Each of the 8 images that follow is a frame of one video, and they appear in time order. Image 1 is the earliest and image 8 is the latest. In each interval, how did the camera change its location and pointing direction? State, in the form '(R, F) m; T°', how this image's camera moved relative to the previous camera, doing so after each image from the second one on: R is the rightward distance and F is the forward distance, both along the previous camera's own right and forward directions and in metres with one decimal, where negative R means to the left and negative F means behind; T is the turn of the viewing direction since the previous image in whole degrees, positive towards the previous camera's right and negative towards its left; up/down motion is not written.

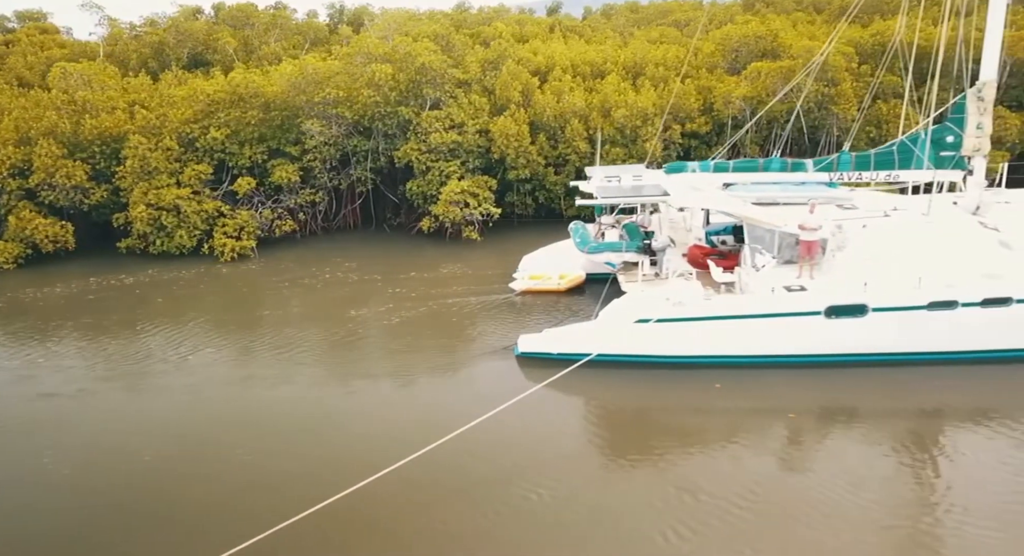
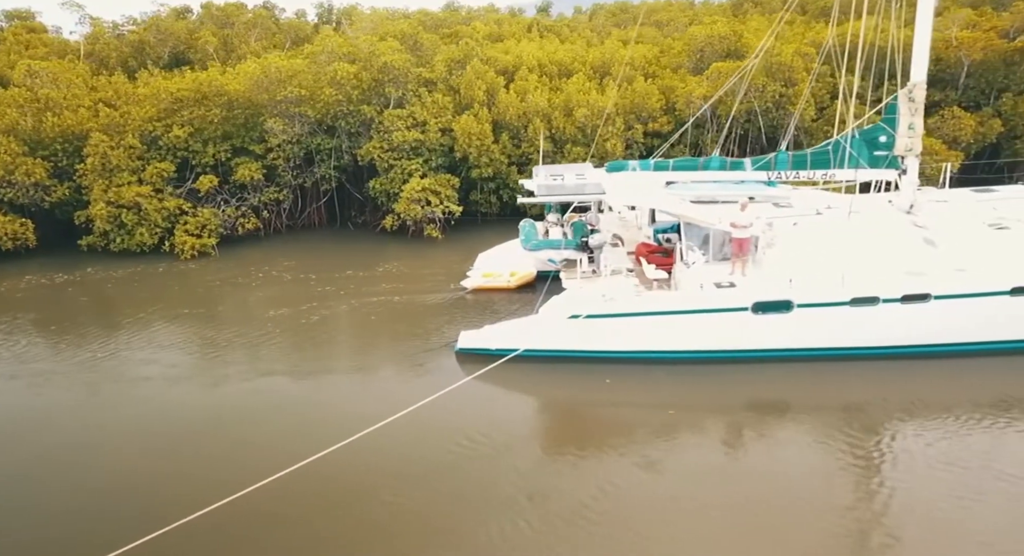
(+0.9, -0.1) m; 0°
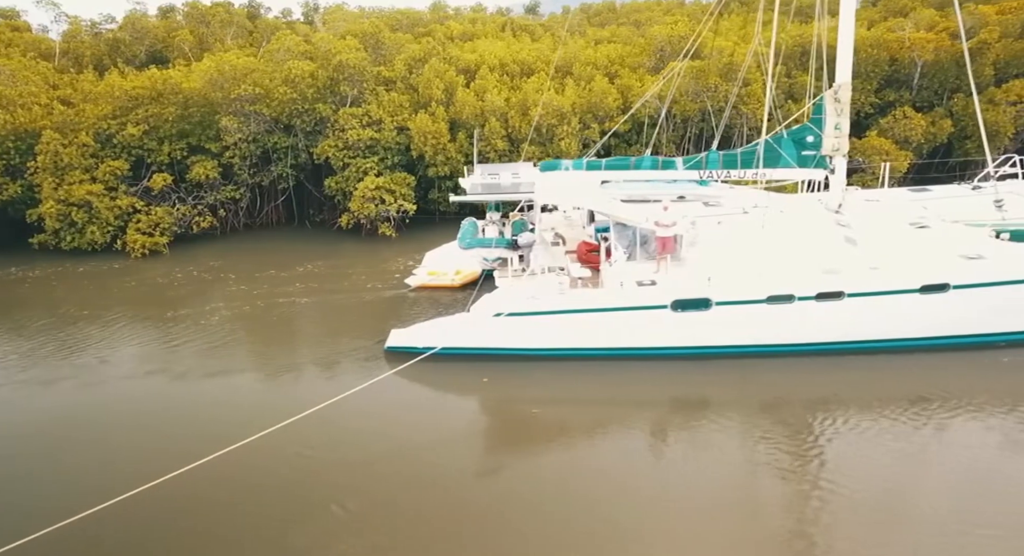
(+1.1, -0.1) m; +1°
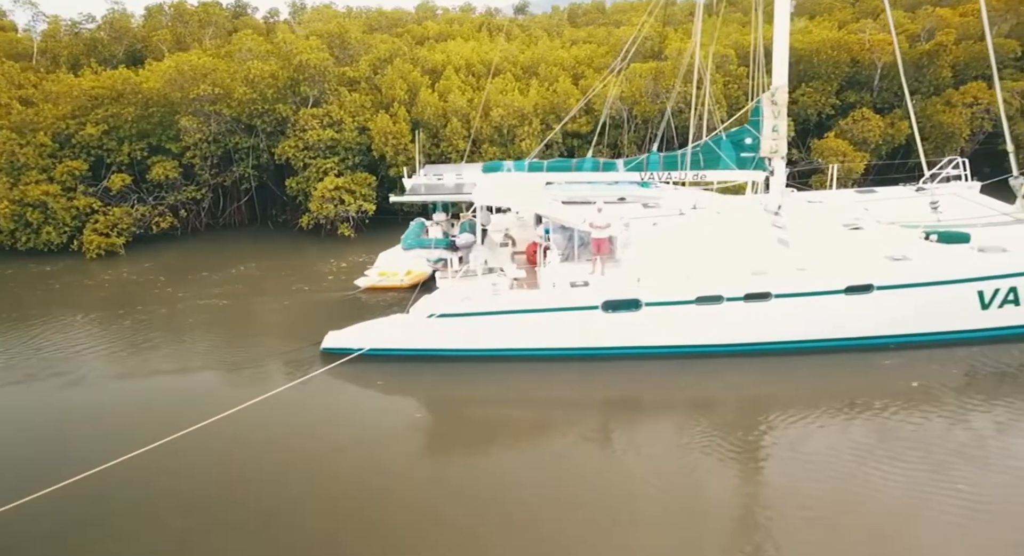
(+0.9, 0.0) m; +1°
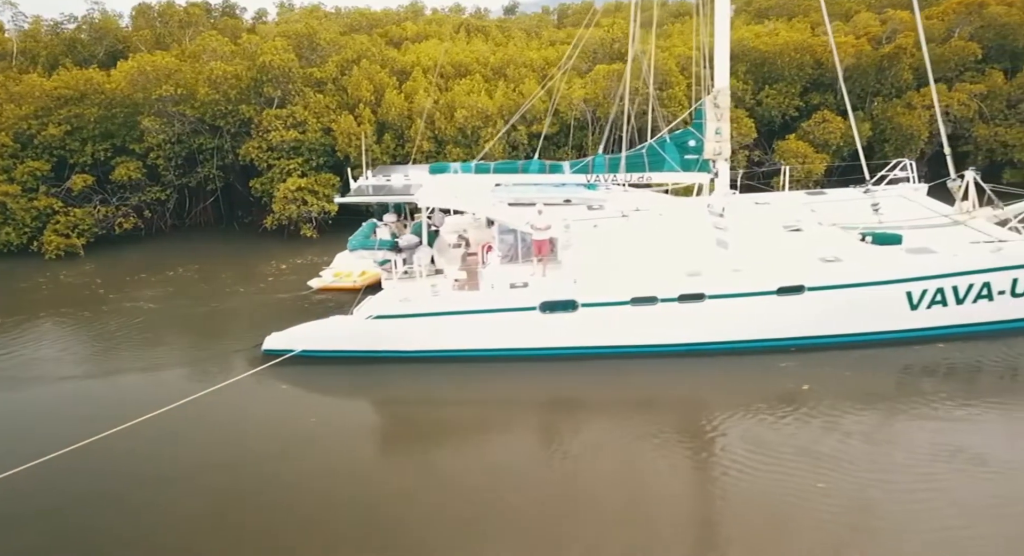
(+0.9, -0.1) m; 0°
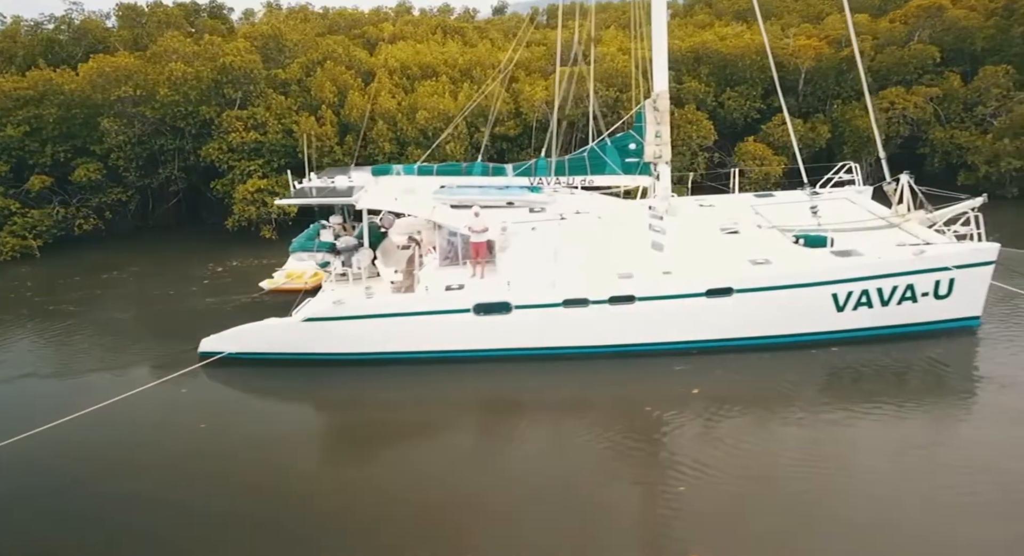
(+0.9, -0.1) m; +1°
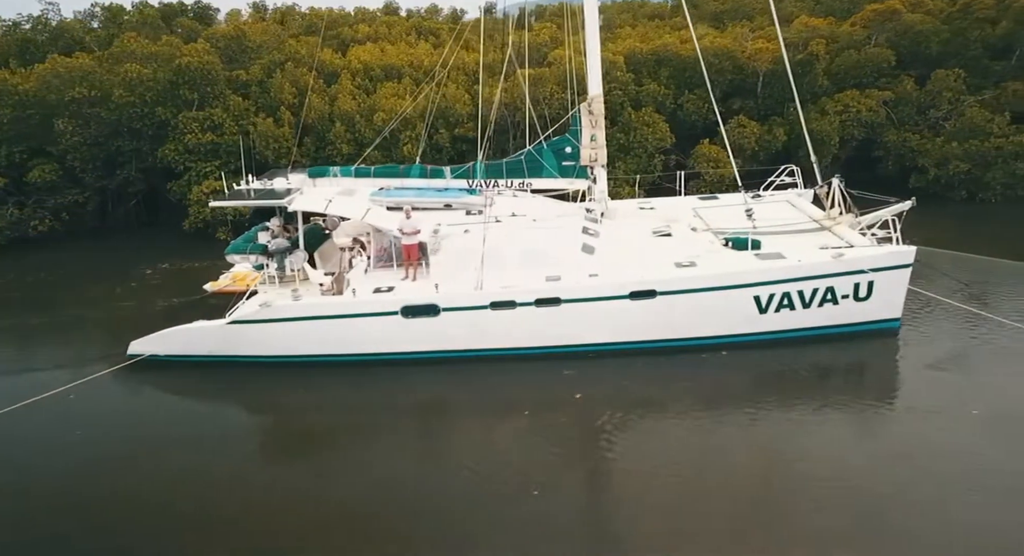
(+1.0, 0.0) m; +1°
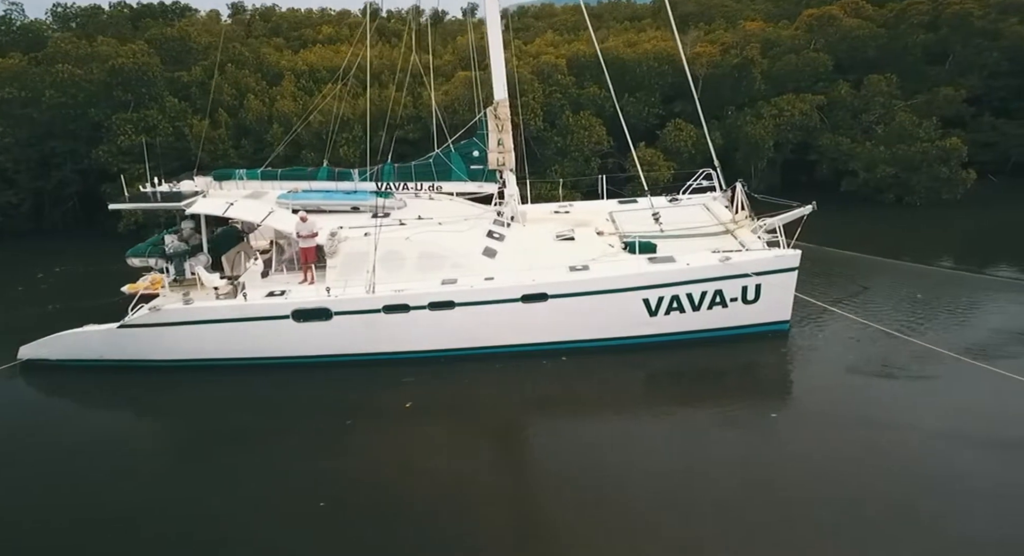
(+1.4, 0.0) m; +1°
